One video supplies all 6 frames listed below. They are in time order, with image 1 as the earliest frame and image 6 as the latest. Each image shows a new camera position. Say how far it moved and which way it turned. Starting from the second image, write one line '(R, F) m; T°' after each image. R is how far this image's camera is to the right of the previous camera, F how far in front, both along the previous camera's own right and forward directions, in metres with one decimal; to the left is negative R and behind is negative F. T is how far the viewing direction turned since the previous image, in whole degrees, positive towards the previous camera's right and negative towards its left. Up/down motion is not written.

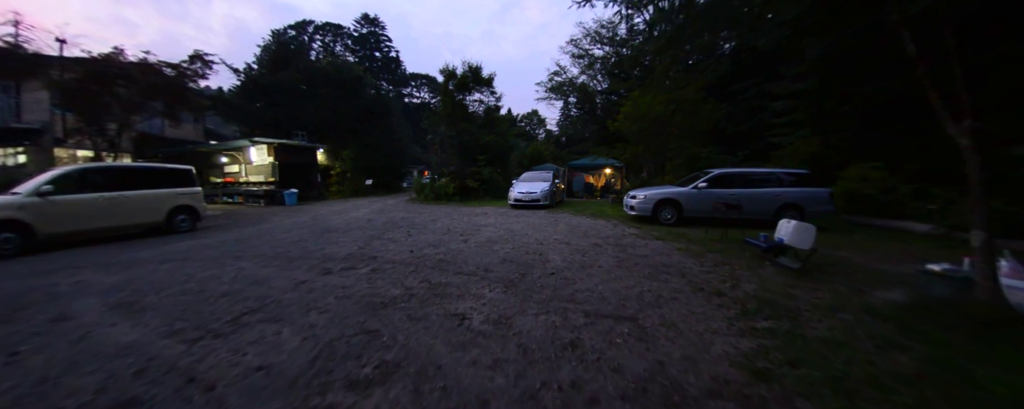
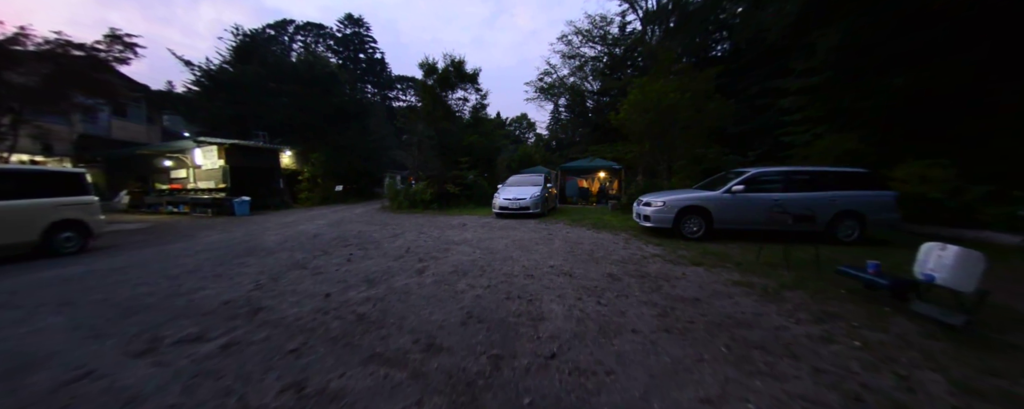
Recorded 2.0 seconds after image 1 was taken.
(+0.2, +1.9) m; +2°
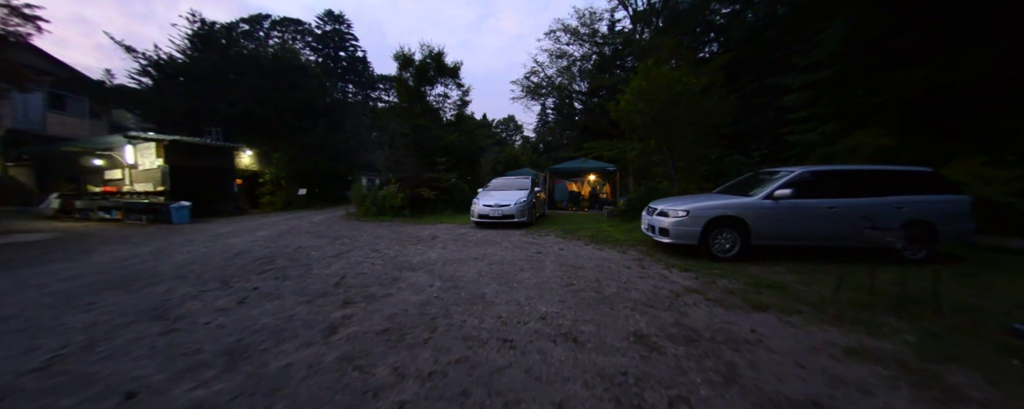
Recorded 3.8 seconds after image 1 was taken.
(+0.2, +1.5) m; +3°
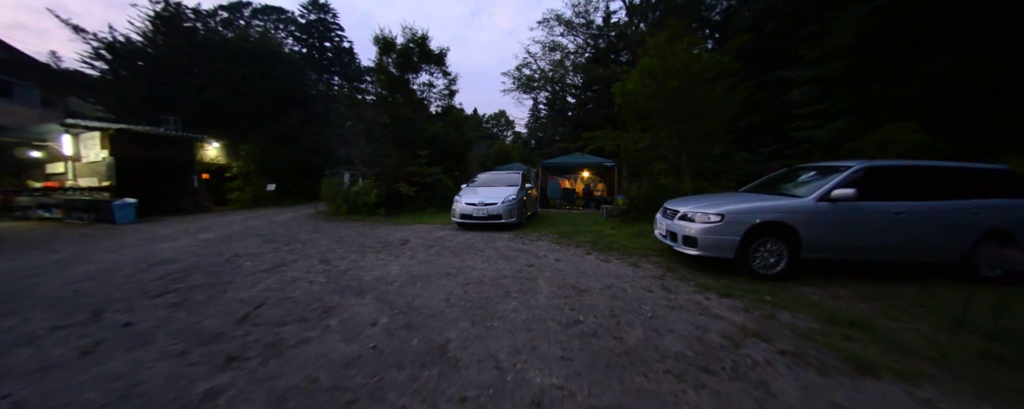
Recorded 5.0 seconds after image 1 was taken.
(+0.1, +1.0) m; +2°
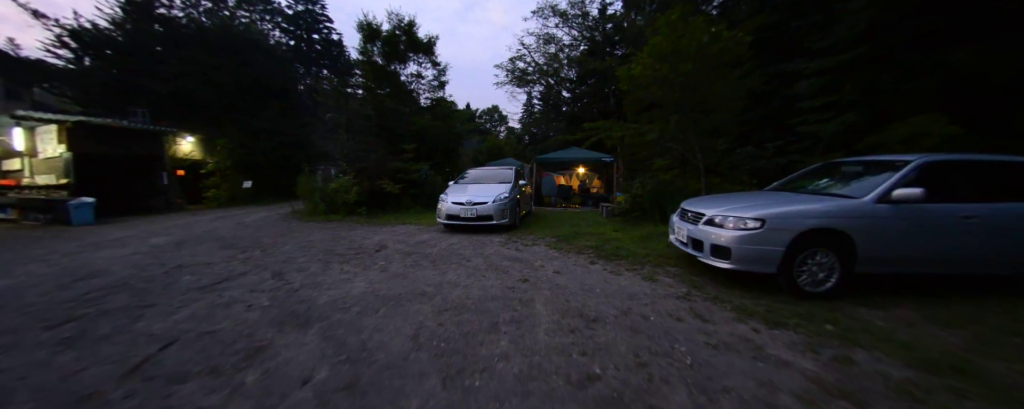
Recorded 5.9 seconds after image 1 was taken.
(0.0, +0.7) m; +1°
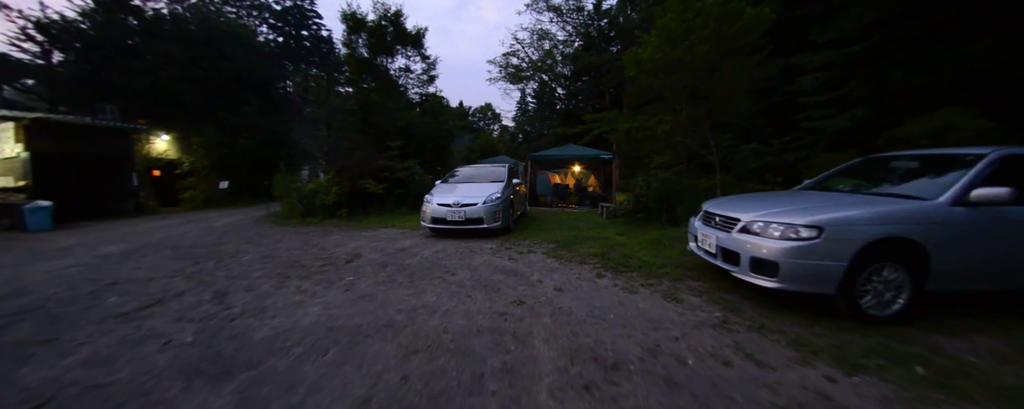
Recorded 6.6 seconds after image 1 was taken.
(0.0, +0.6) m; +1°
